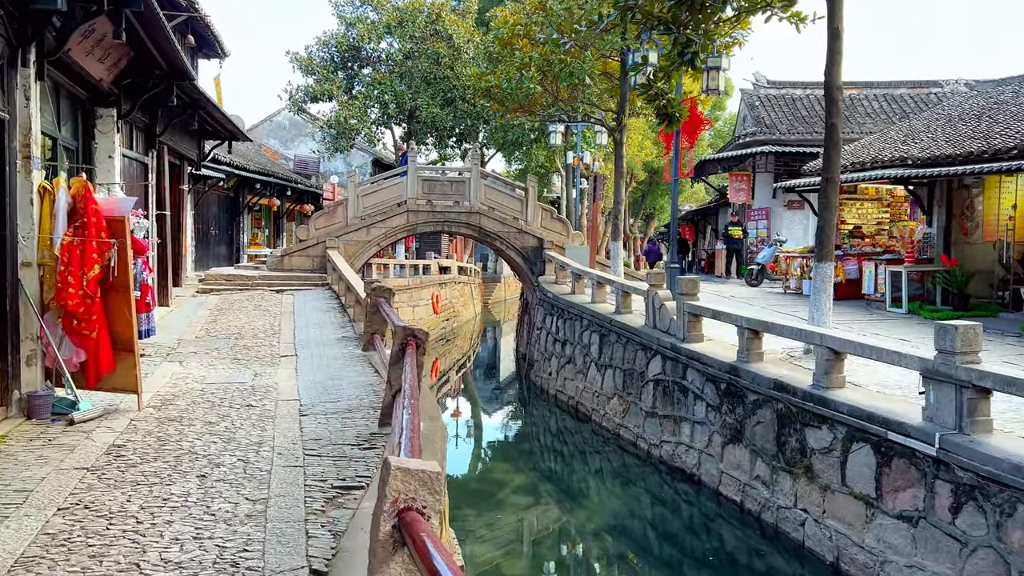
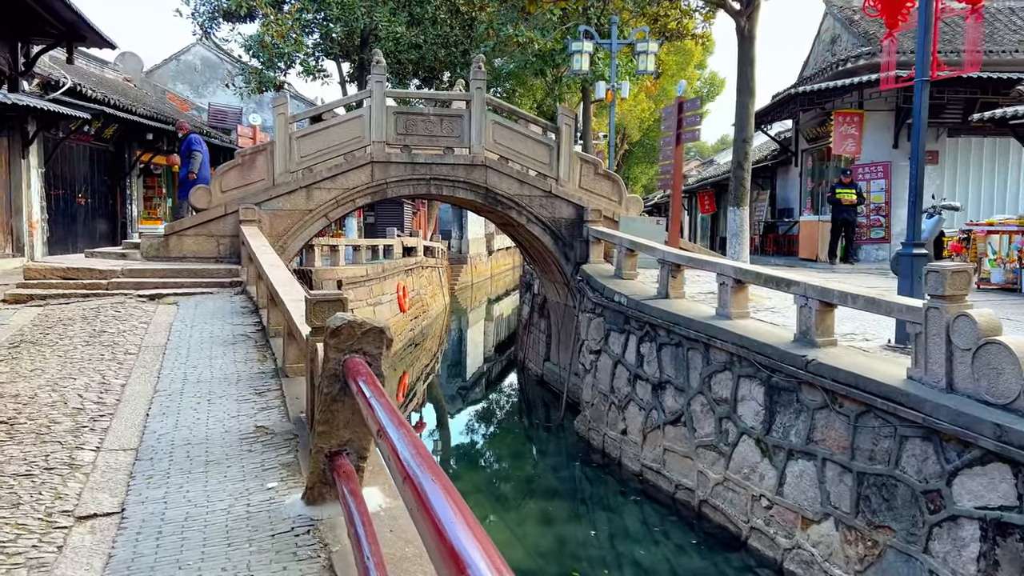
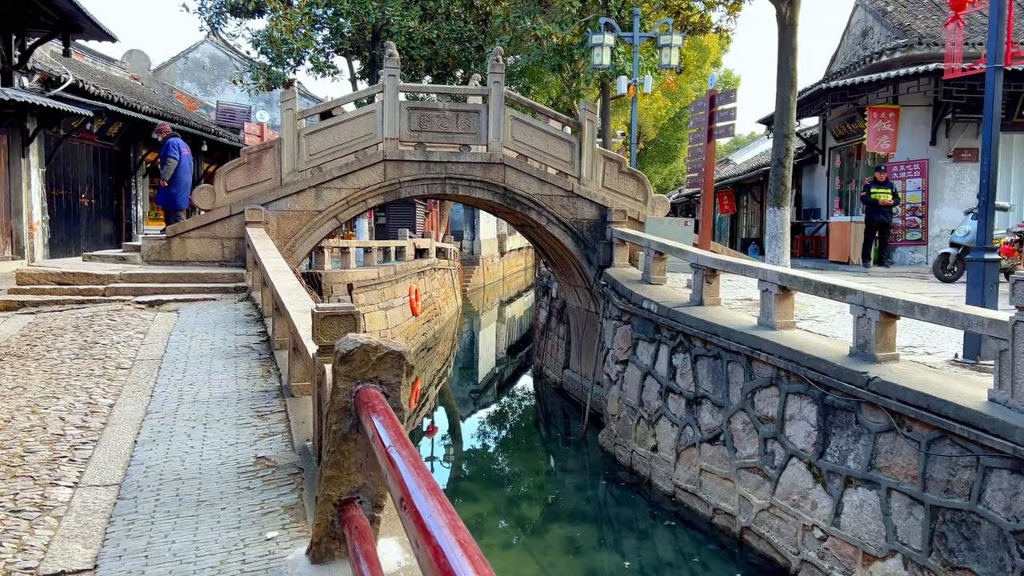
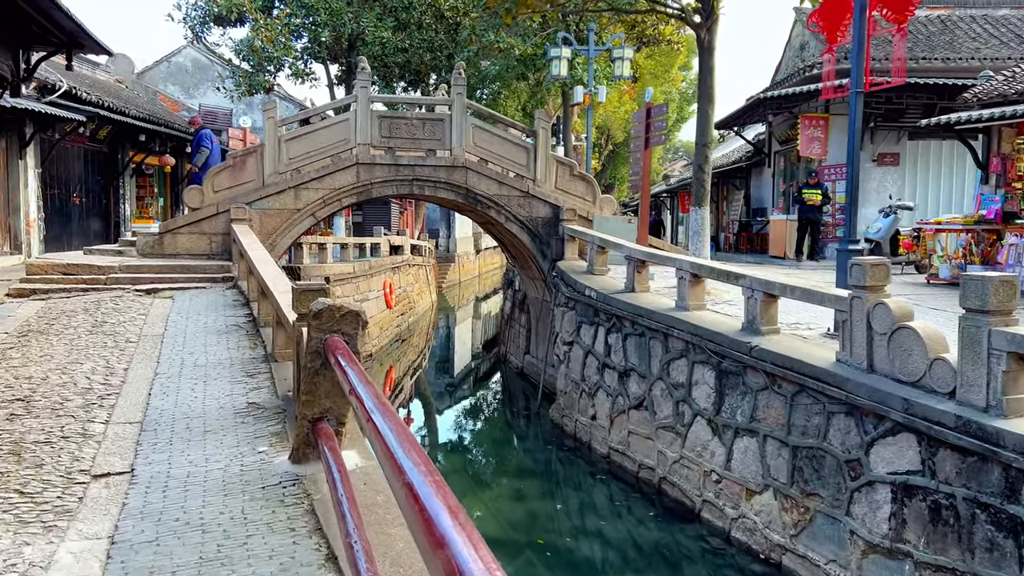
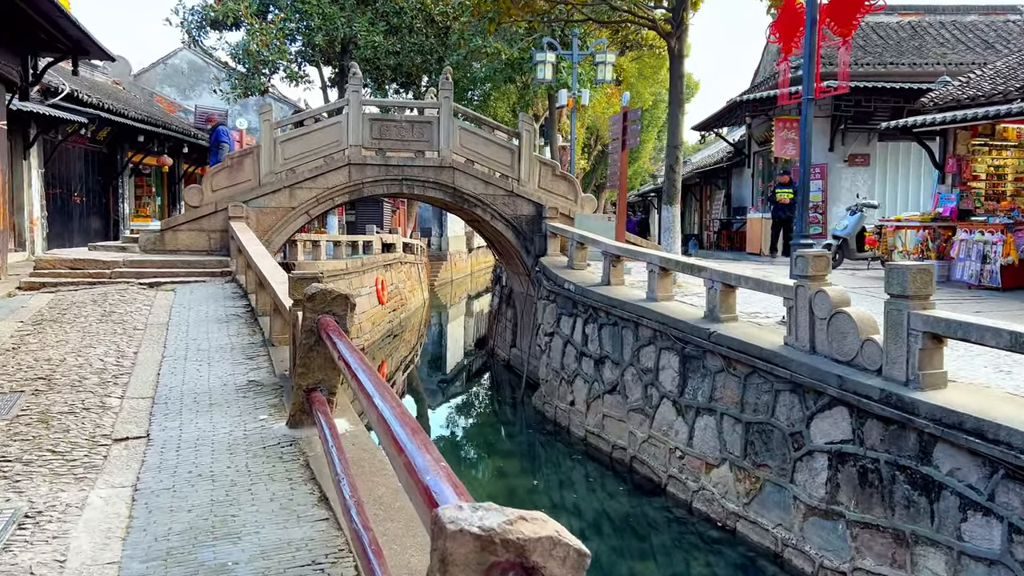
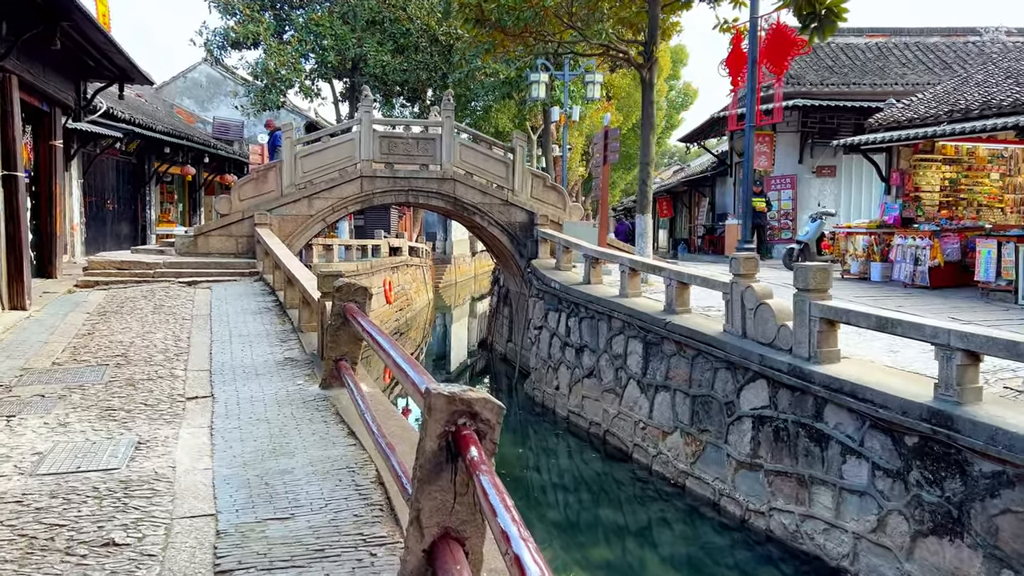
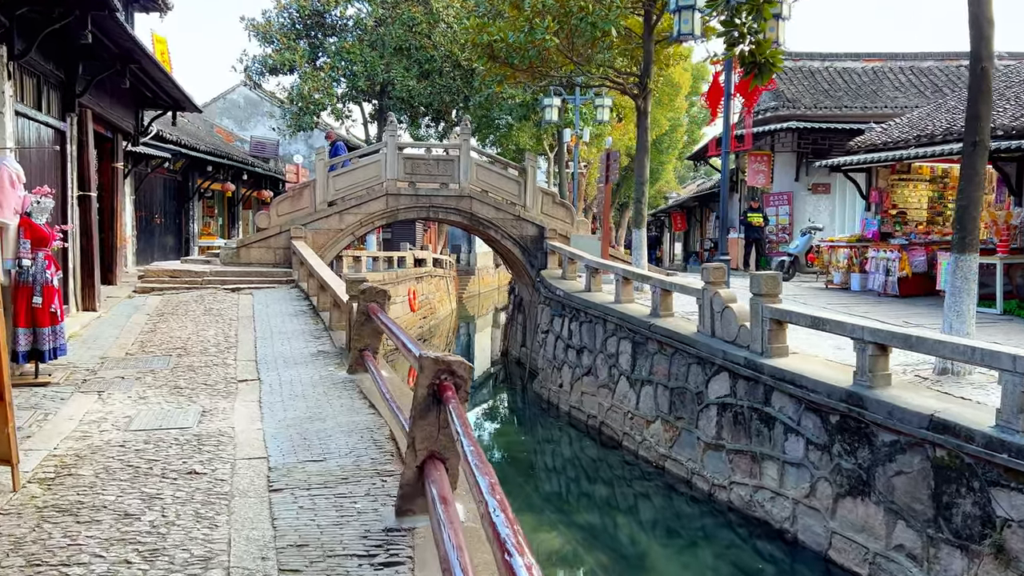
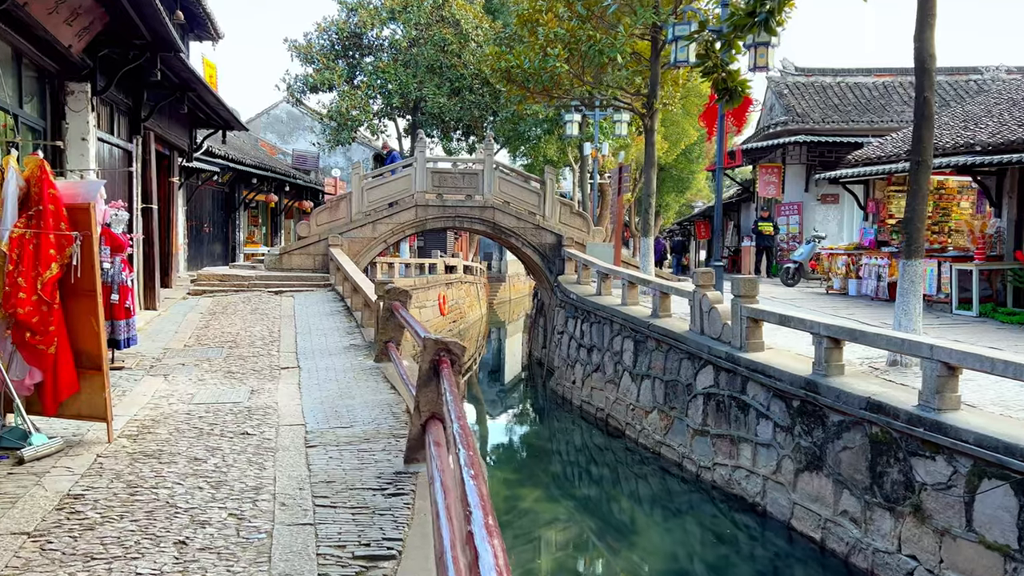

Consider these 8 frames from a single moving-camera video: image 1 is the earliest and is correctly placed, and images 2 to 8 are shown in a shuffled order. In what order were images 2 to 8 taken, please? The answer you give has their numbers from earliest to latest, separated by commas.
8, 7, 6, 5, 4, 2, 3
